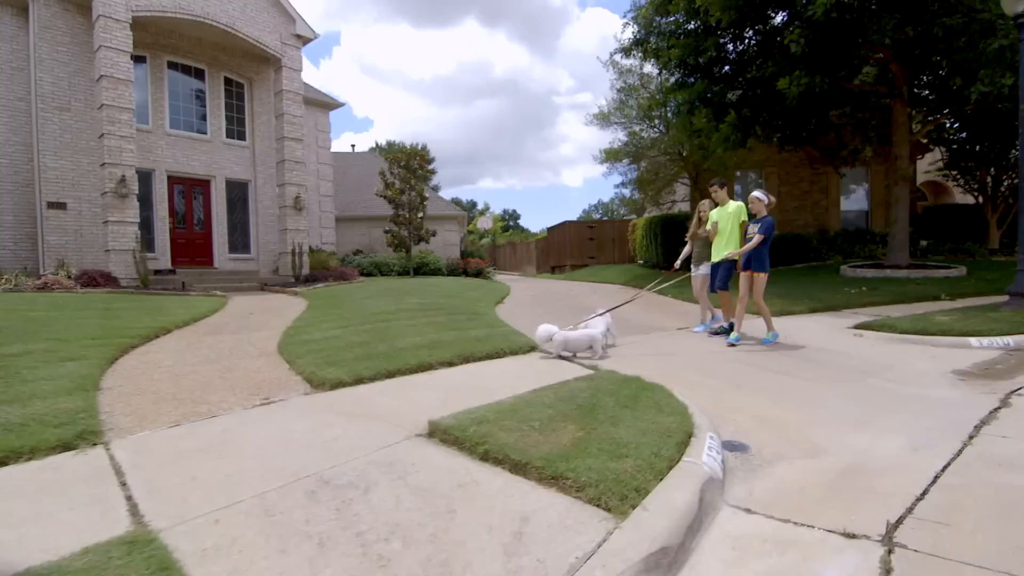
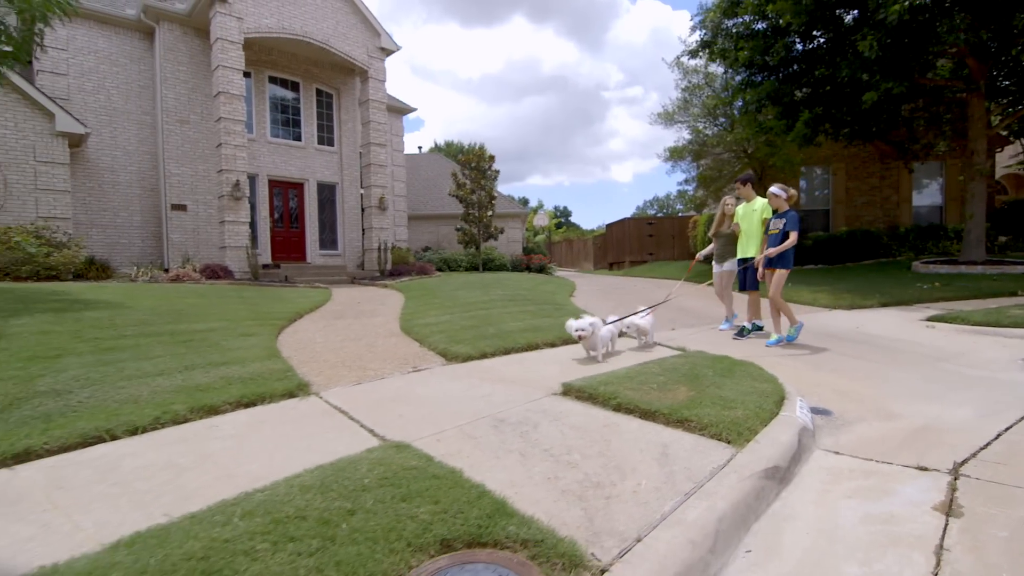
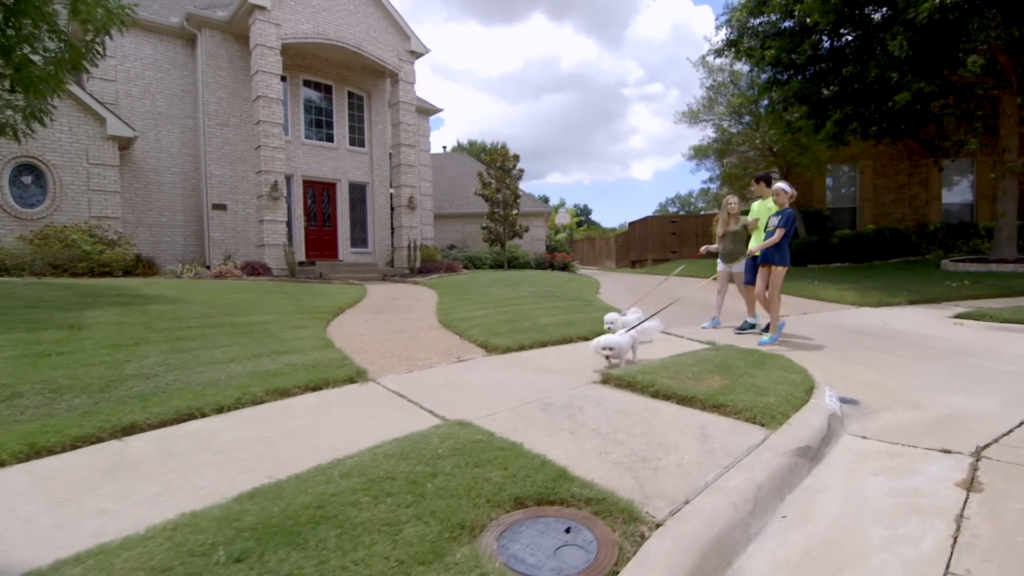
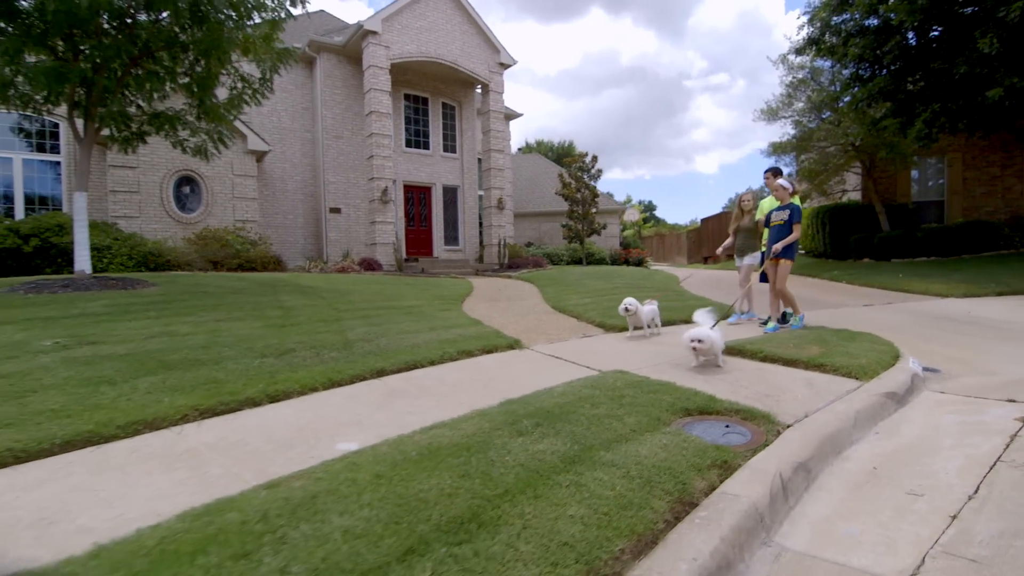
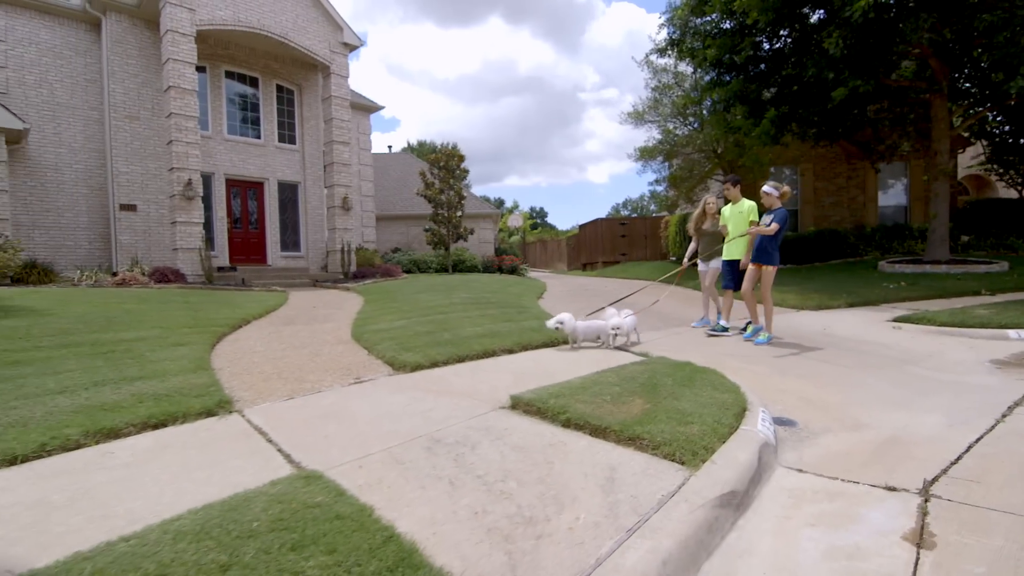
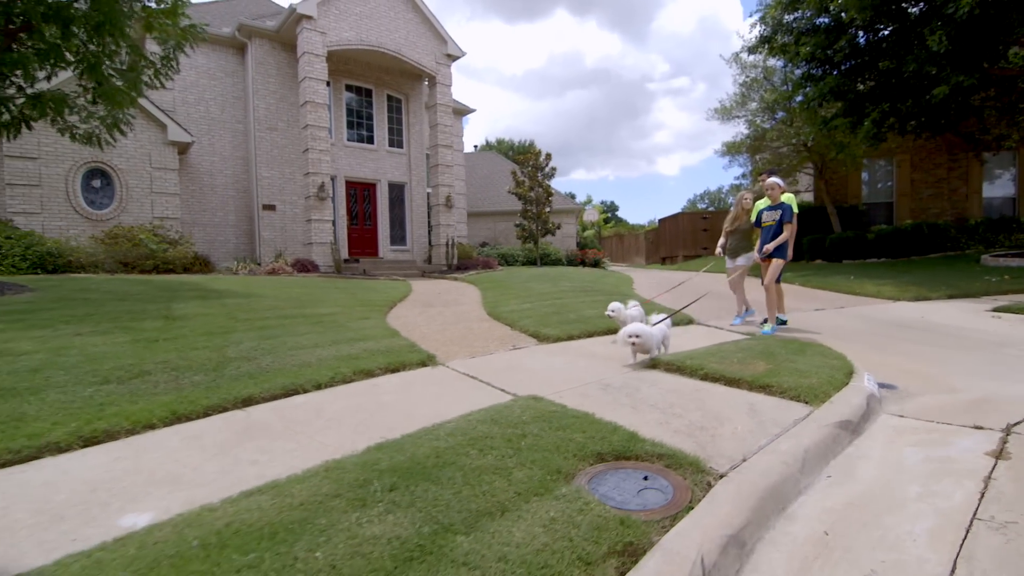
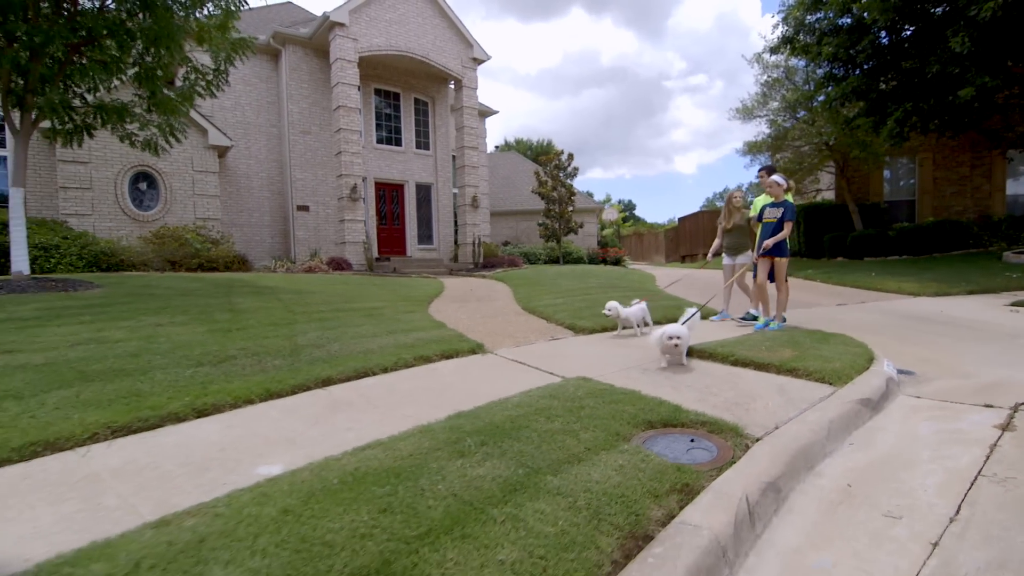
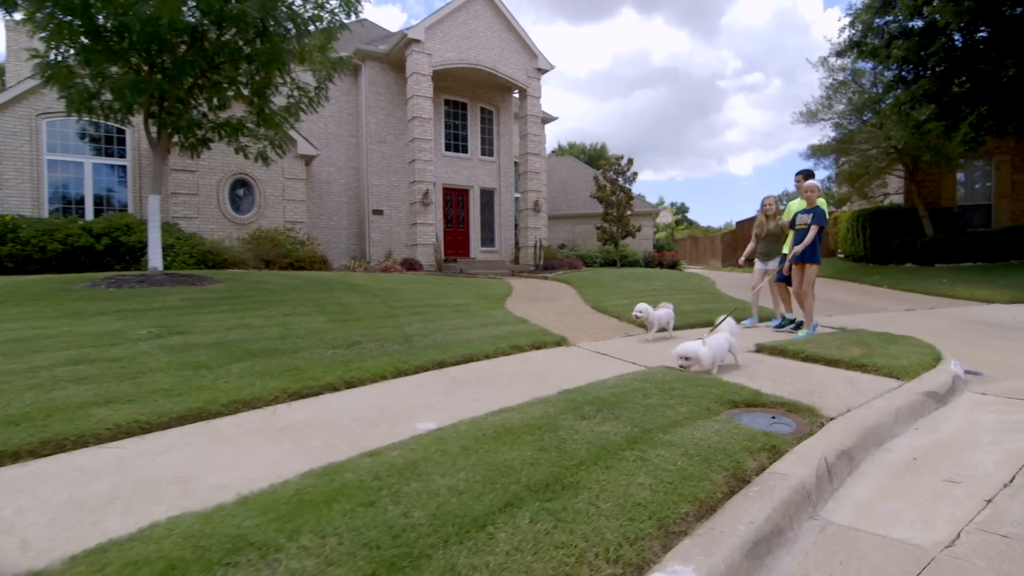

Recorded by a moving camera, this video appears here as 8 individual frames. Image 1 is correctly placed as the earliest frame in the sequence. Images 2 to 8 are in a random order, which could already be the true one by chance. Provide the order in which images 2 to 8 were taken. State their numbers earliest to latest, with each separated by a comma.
5, 2, 3, 6, 7, 4, 8
